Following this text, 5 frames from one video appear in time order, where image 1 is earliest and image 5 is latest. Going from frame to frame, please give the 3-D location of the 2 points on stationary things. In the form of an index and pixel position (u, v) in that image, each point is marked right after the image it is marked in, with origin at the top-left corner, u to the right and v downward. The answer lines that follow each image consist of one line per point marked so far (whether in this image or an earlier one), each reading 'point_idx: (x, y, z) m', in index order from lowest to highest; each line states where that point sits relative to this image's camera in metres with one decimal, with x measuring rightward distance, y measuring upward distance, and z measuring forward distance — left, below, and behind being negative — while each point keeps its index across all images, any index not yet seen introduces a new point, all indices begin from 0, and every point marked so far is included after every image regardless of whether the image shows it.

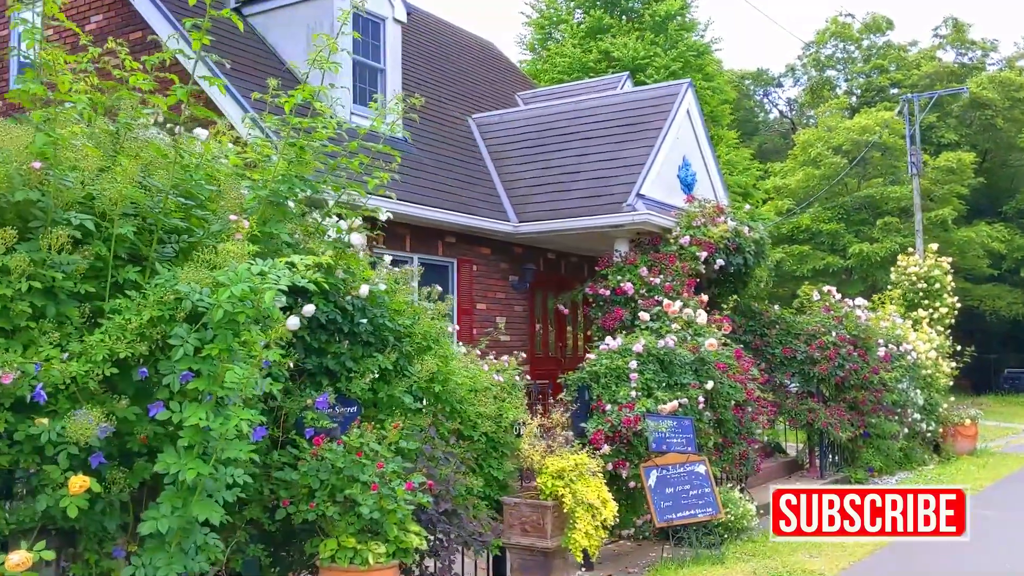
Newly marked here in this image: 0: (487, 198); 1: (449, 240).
0: (-0.3, +1.0, +11.1) m
1: (-0.6, +0.5, +10.4) m
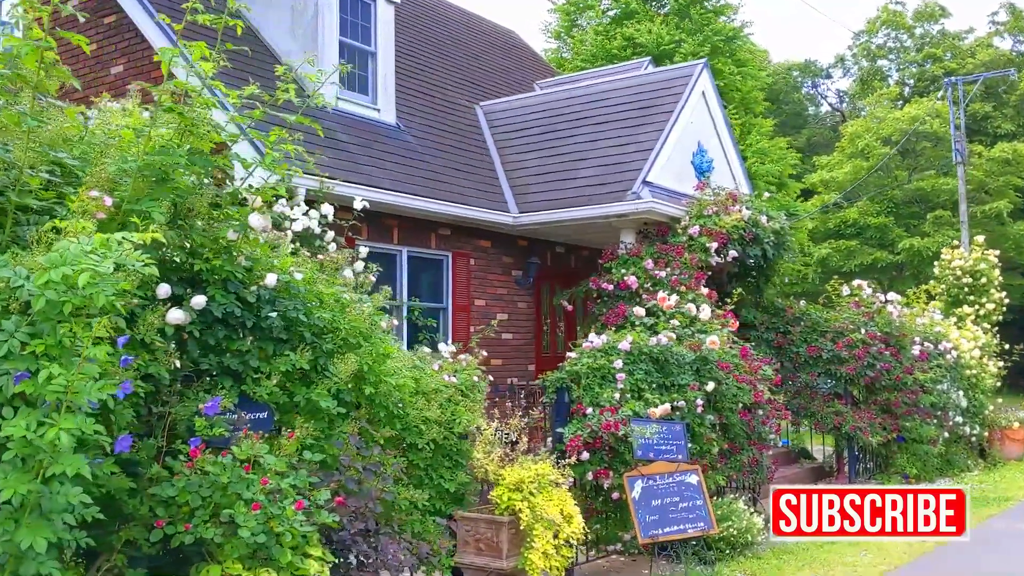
0: (-0.3, +1.0, +10.5) m
1: (-0.7, +0.5, +9.8) m
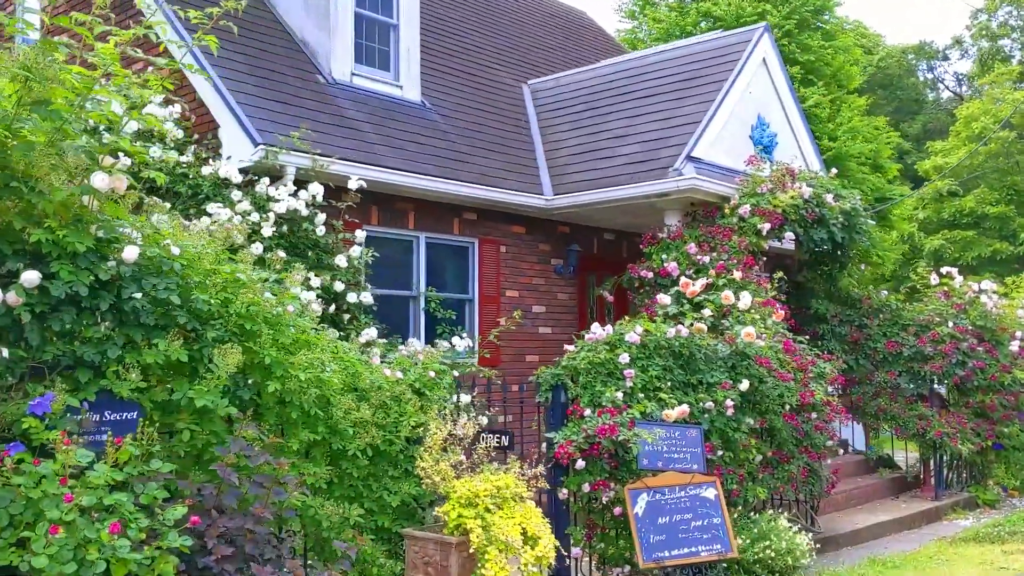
0: (+0.1, +1.1, +9.6) m
1: (-0.4, +0.6, +9.0) m
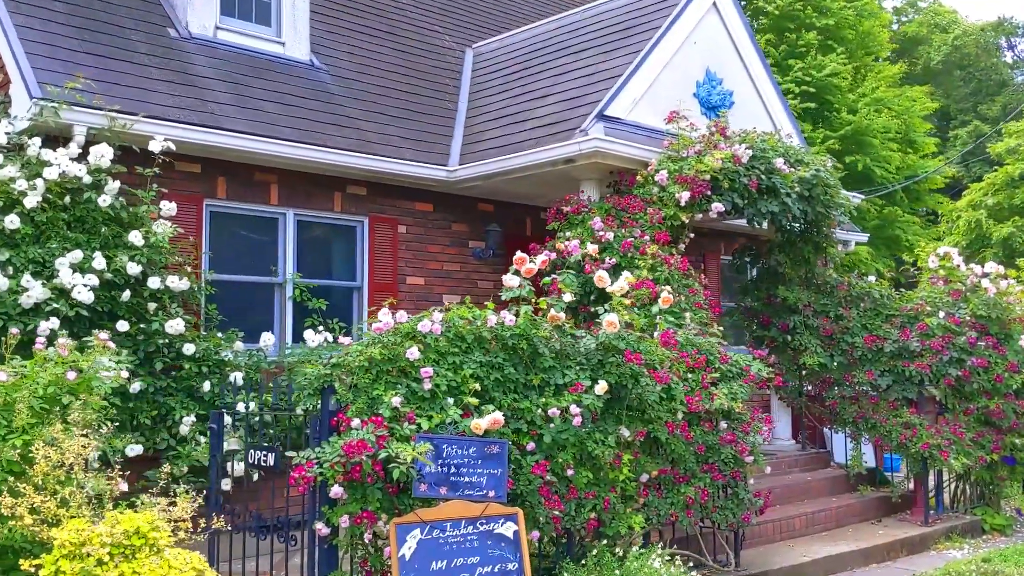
0: (-0.7, +1.2, +8.4) m
1: (-1.2, +0.7, +7.8) m
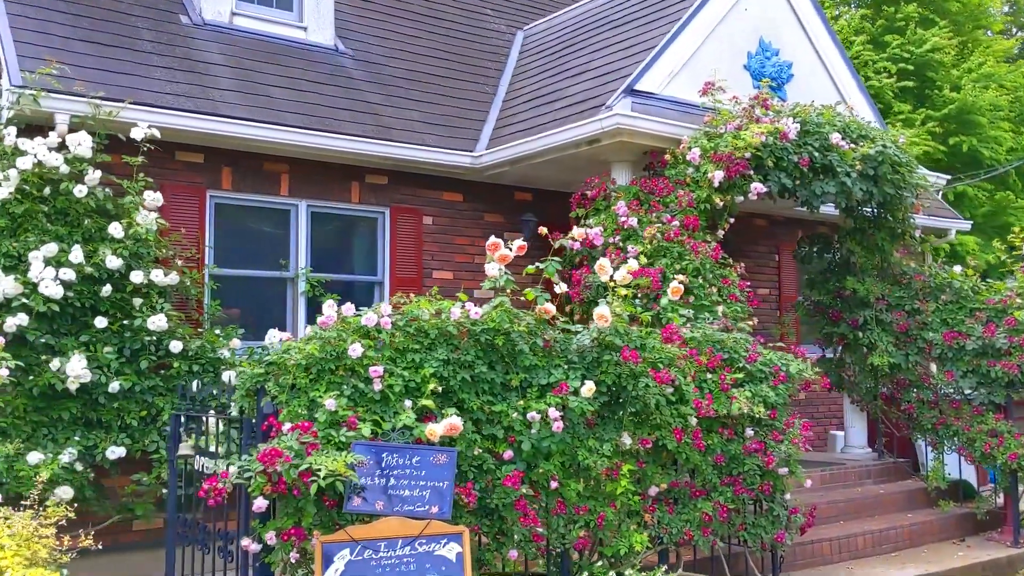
0: (-0.4, +1.3, +7.9) m
1: (-1.0, +0.8, +7.4) m
